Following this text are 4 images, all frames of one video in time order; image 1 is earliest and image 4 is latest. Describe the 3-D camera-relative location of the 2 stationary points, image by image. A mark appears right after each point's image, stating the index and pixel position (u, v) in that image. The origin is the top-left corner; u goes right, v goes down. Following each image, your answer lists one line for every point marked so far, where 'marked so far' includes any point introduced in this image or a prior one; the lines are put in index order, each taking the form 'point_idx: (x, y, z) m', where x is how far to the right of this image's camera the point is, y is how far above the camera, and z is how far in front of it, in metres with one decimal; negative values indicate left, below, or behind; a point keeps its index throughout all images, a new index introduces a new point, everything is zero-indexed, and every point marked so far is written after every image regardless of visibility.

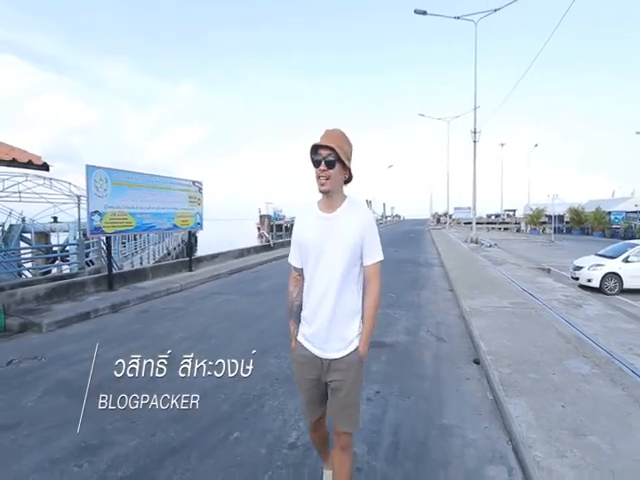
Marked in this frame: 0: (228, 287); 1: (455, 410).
0: (-3.6, -1.8, +12.1) m
1: (+1.9, -2.3, +4.2) m
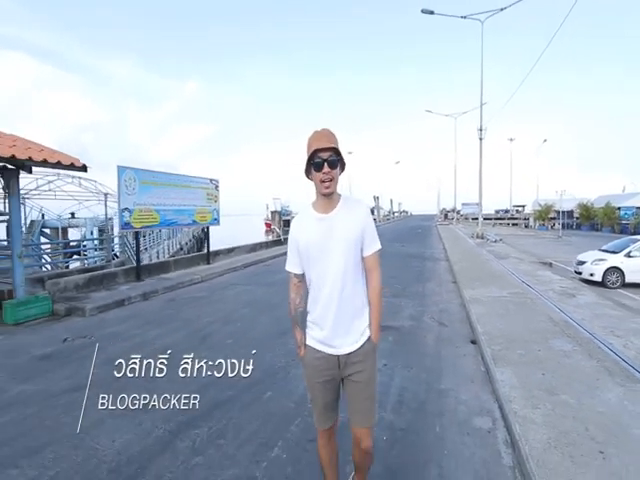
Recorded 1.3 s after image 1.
0: (-3.1, -1.6, +12.9) m
1: (+2.1, -2.2, +4.9) m
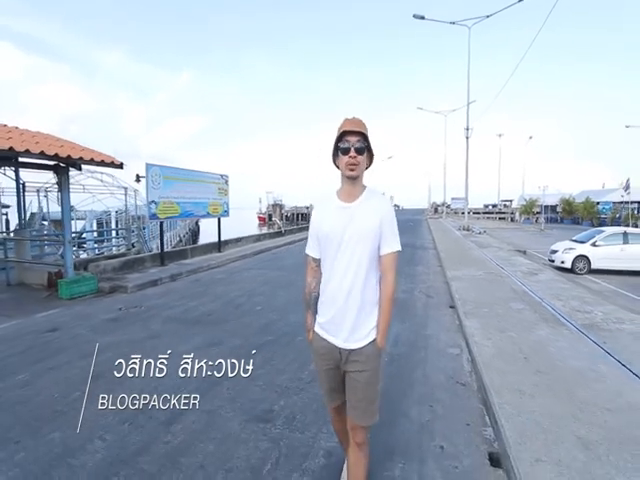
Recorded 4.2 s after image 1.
0: (-3.0, -1.1, +14.4) m
1: (+2.5, -1.9, +6.6) m
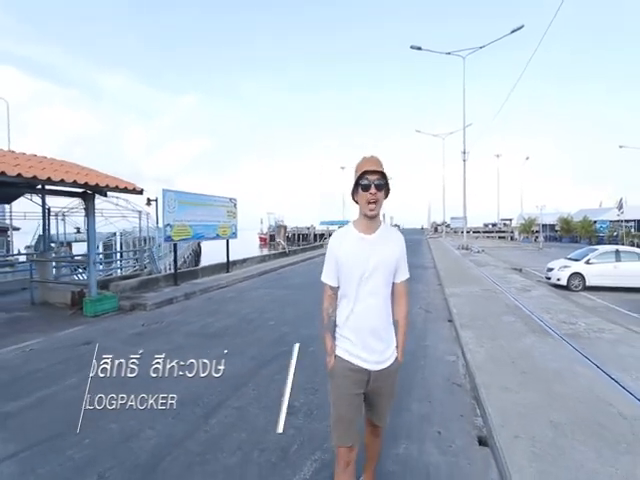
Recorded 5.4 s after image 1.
0: (-2.8, -2.1, +15.1) m
1: (+2.7, -2.3, +7.3) m
